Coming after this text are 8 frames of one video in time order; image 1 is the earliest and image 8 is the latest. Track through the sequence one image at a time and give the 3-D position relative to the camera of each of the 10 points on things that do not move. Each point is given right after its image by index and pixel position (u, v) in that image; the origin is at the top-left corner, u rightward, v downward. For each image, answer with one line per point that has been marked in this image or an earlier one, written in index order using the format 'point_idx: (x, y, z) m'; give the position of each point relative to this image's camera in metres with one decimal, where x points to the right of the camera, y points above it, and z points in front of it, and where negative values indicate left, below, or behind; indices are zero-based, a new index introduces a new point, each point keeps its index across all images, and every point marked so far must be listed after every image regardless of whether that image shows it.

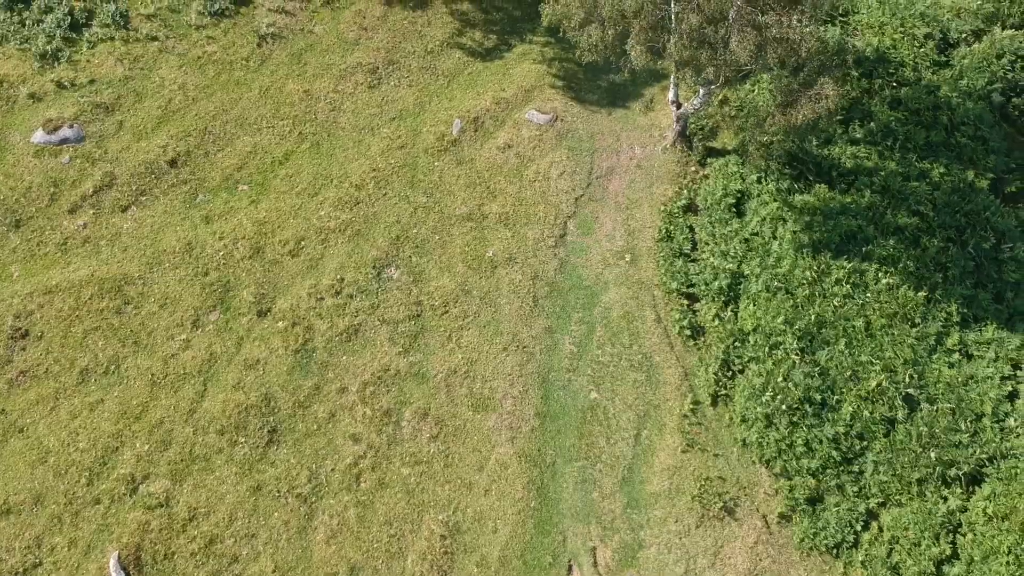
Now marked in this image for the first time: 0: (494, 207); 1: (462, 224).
0: (-0.3, +1.3, +18.1) m
1: (-0.8, +1.0, +17.9) m
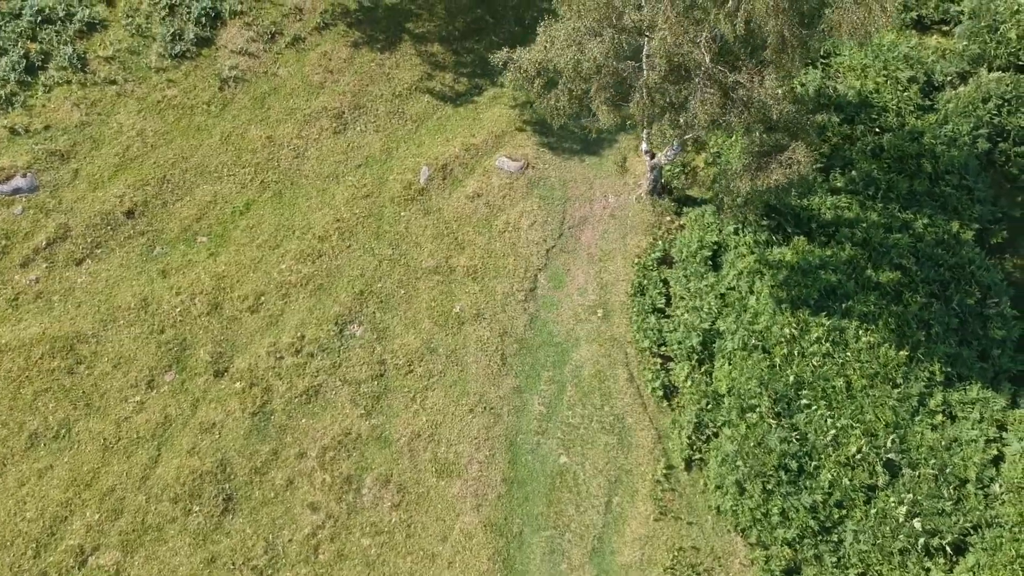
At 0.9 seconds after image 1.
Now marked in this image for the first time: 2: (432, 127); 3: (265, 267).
0: (-0.8, +0.5, +17.4) m
1: (-1.3, +0.2, +17.2) m
2: (-1.3, +2.7, +18.7) m
3: (-3.8, +0.3, +17.3) m
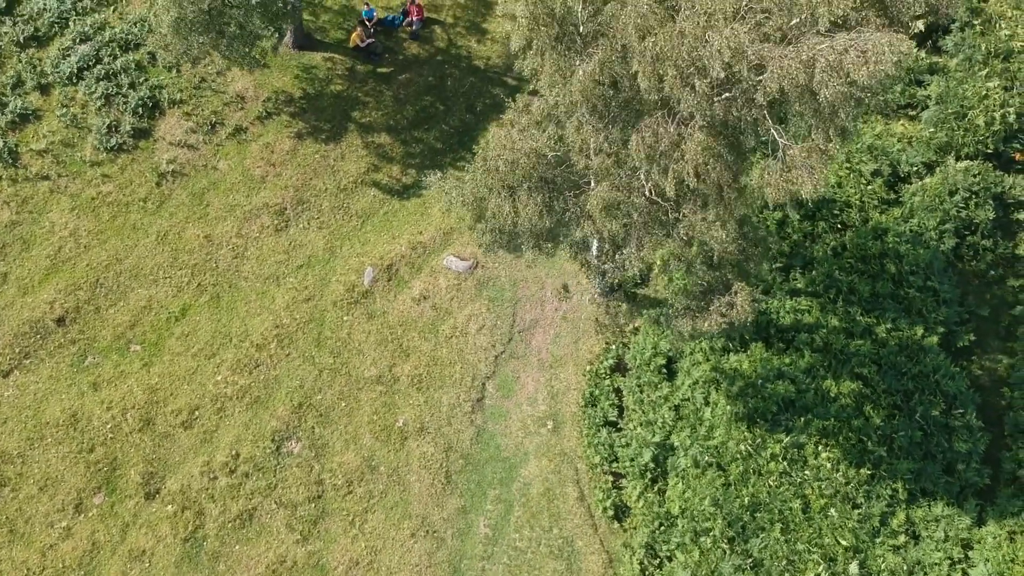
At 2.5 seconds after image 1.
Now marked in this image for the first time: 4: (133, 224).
0: (-1.6, -1.2, +16.7) m
1: (-2.1, -1.5, +16.5) m
2: (-2.1, +1.0, +18.0) m
3: (-4.6, -1.3, +16.6) m
4: (-6.0, +1.0, +17.9) m
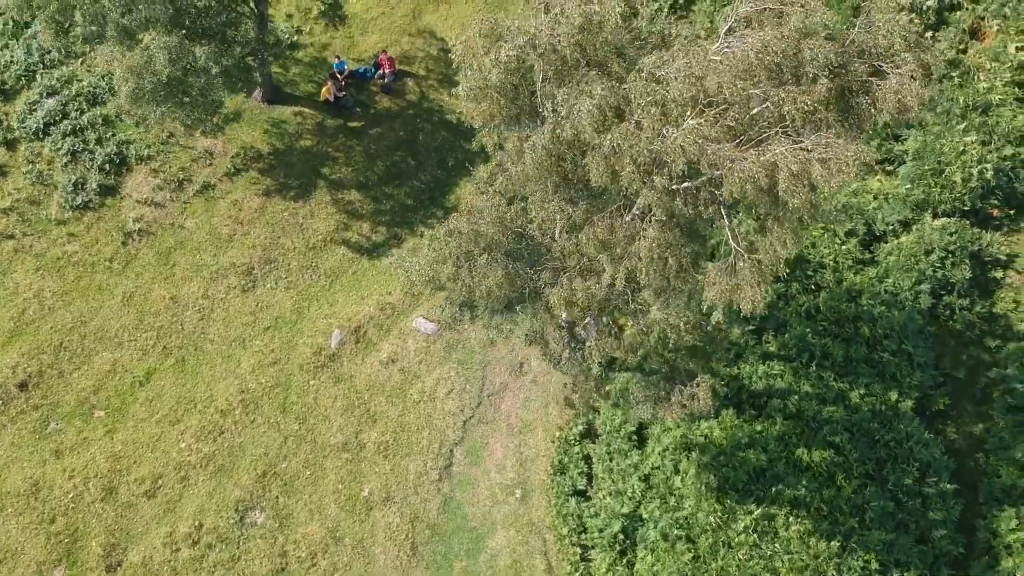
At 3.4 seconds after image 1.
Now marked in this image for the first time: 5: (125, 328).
0: (-2.0, -2.1, +16.5) m
1: (-2.5, -2.4, +16.3) m
2: (-2.6, +0.1, +17.8) m
3: (-5.0, -2.3, +16.4) m
4: (-6.4, +0.1, +17.6) m
5: (-5.9, -0.6, +17.3) m
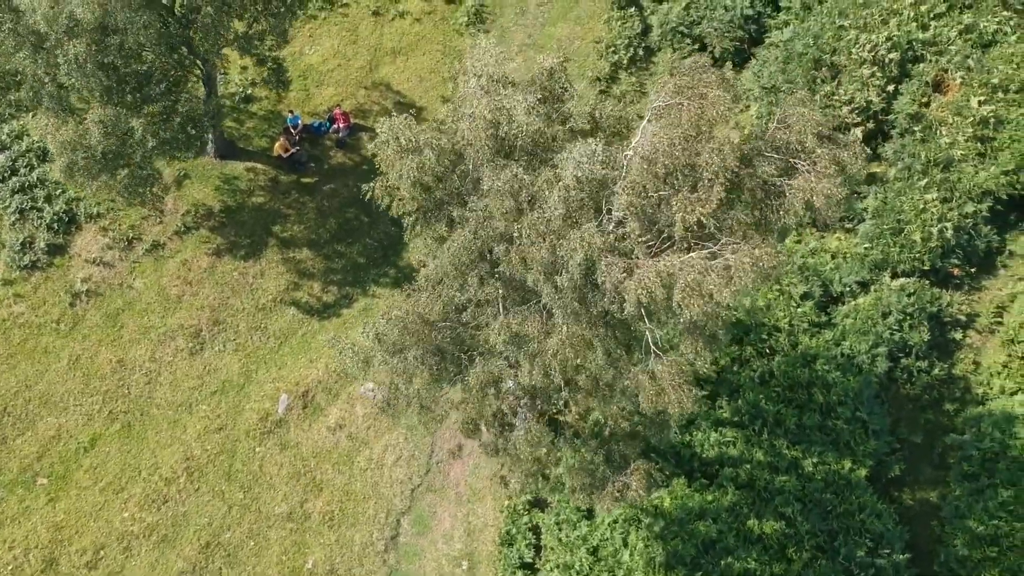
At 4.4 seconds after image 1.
0: (-2.8, -3.1, +16.3) m
1: (-3.3, -3.4, +16.1) m
2: (-3.3, -0.9, +17.5) m
3: (-5.8, -3.2, +16.1) m
4: (-7.2, -0.9, +17.4) m
5: (-6.7, -1.6, +17.1) m
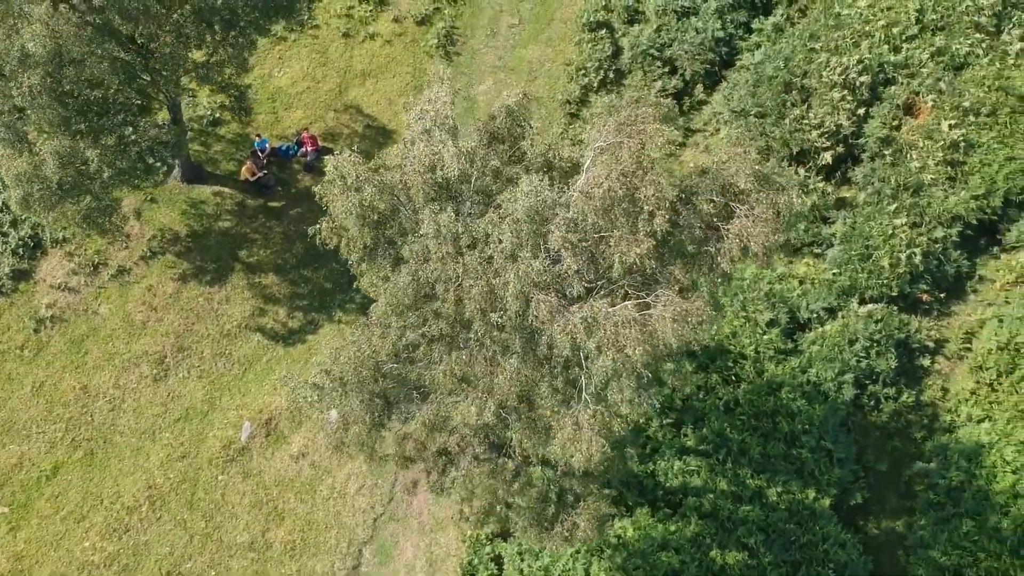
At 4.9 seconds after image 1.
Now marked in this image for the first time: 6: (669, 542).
0: (-3.3, -3.5, +16.2) m
1: (-3.8, -3.8, +16.0) m
2: (-3.9, -1.3, +17.5) m
3: (-6.3, -3.6, +16.1) m
4: (-7.7, -1.3, +17.3) m
5: (-7.2, -2.0, +17.0) m
6: (+2.2, -3.6, +15.8) m
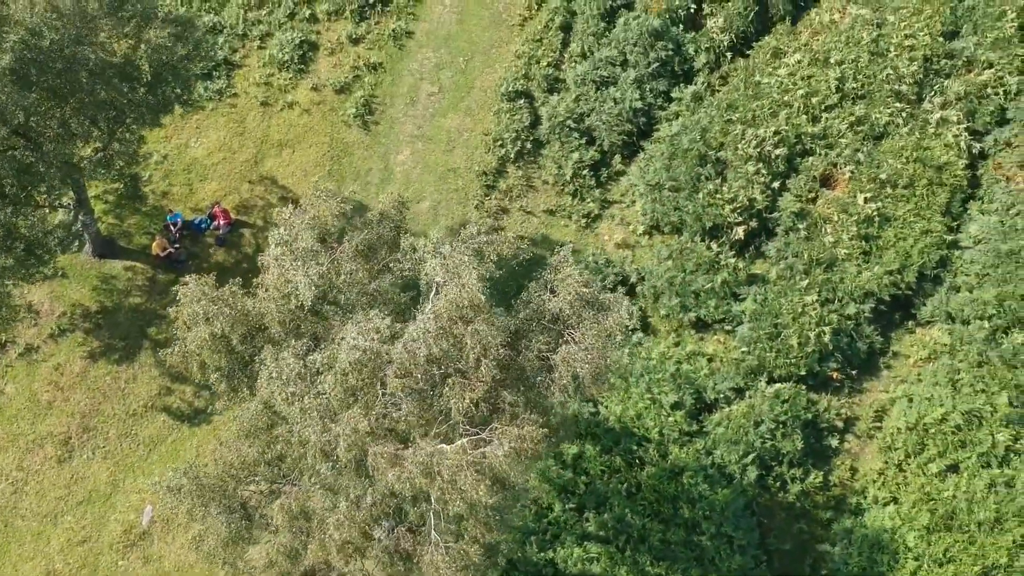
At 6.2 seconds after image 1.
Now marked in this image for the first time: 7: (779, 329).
0: (-4.8, -4.7, +16.2) m
1: (-5.3, -5.0, +16.0) m
2: (-5.3, -2.5, +17.4) m
3: (-7.8, -4.9, +16.0) m
4: (-9.2, -2.5, +17.3) m
5: (-8.6, -3.2, +17.0) m
6: (+0.7, -4.8, +15.7) m
7: (+4.2, -0.6, +17.9) m
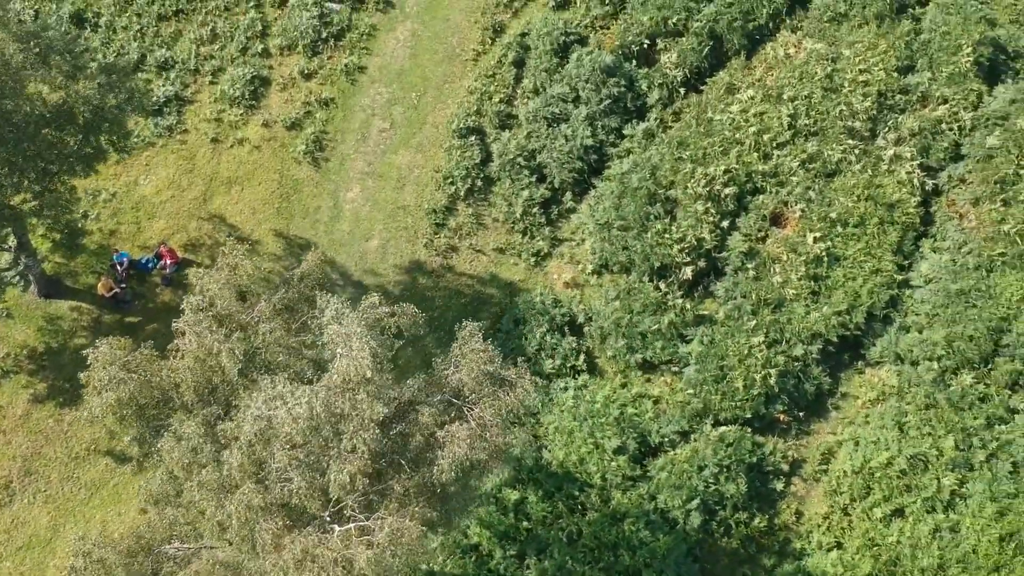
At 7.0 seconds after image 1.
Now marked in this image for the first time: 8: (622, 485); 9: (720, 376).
0: (-5.6, -5.4, +16.1) m
1: (-6.1, -5.7, +15.9) m
2: (-6.2, -3.2, +17.3) m
3: (-8.6, -5.5, +15.9) m
4: (-10.0, -3.2, +17.2) m
5: (-9.5, -3.9, +16.9) m
6: (-0.2, -5.5, +15.7) m
7: (+3.4, -1.3, +17.8) m
8: (+1.7, -2.9, +17.3) m
9: (+3.3, -1.4, +17.8) m
